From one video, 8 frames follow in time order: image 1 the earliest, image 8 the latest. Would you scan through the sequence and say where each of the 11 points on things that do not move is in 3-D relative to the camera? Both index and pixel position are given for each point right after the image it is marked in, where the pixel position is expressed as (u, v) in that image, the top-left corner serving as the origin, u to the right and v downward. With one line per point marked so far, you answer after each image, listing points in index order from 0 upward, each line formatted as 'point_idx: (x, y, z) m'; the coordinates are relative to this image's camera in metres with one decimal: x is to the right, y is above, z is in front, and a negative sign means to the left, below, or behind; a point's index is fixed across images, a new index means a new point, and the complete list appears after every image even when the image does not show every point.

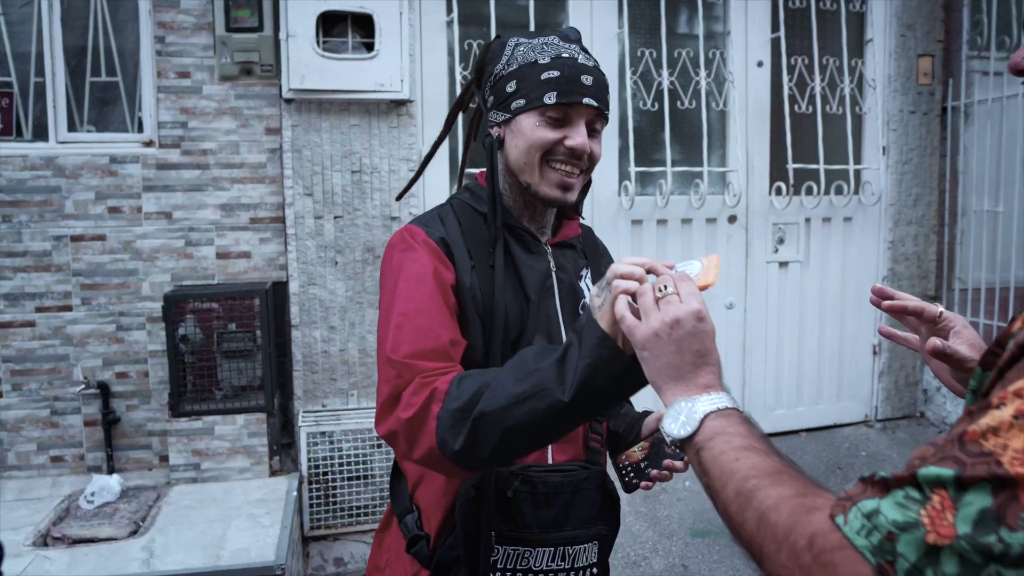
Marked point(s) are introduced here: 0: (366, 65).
0: (-0.5, +0.8, +3.0) m
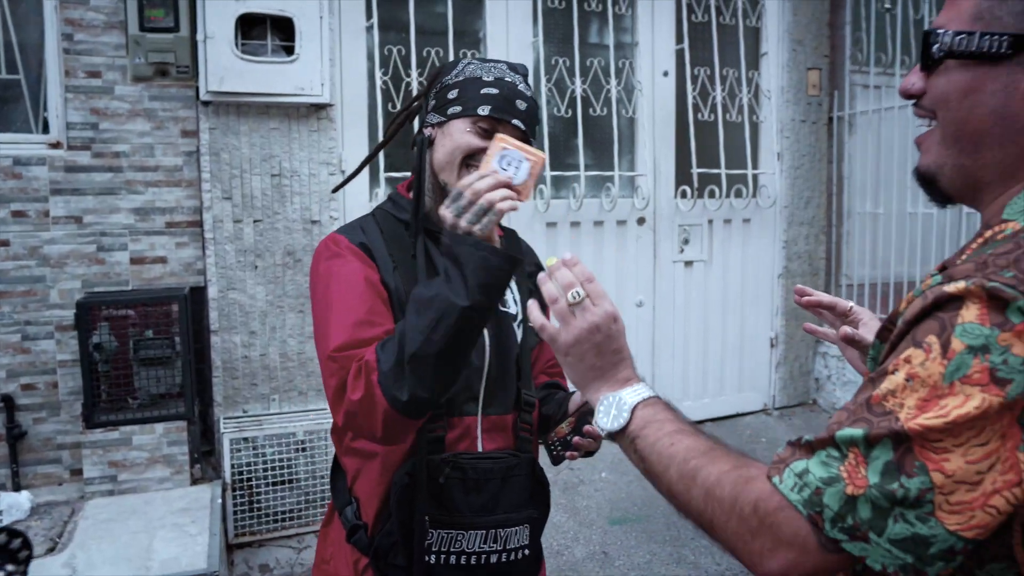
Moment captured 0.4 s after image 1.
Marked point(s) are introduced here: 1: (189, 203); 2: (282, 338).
0: (-0.8, +0.8, +3.0) m
1: (-1.2, +0.3, +3.0) m
2: (-0.9, -0.2, +3.1) m
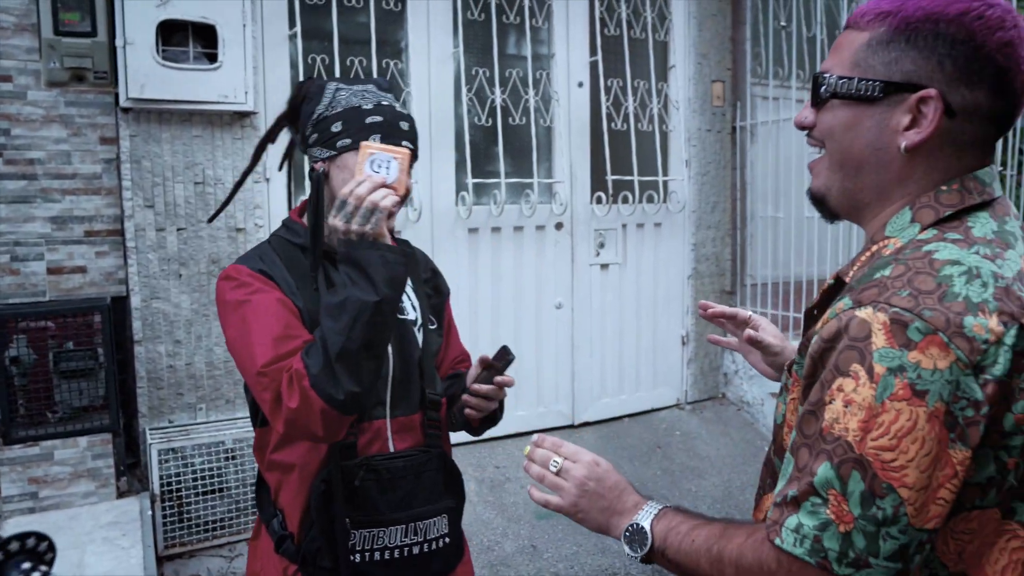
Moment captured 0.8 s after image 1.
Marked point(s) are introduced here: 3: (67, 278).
0: (-1.1, +0.8, +2.9) m
1: (-1.5, +0.3, +2.9) m
2: (-1.2, -0.2, +3.1) m
3: (-1.6, 0.0, +2.9) m
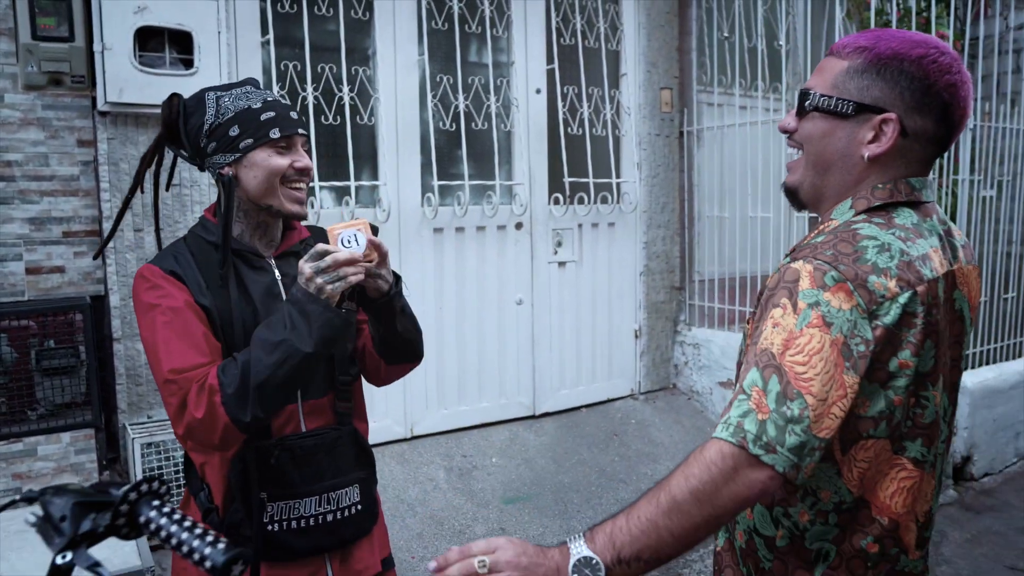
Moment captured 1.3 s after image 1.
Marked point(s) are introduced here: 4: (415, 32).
0: (-1.2, +0.8, +3.0) m
1: (-1.6, +0.3, +3.0) m
2: (-1.3, -0.2, +3.2) m
3: (-1.7, 0.0, +2.9) m
4: (-0.4, +1.2, +3.7) m
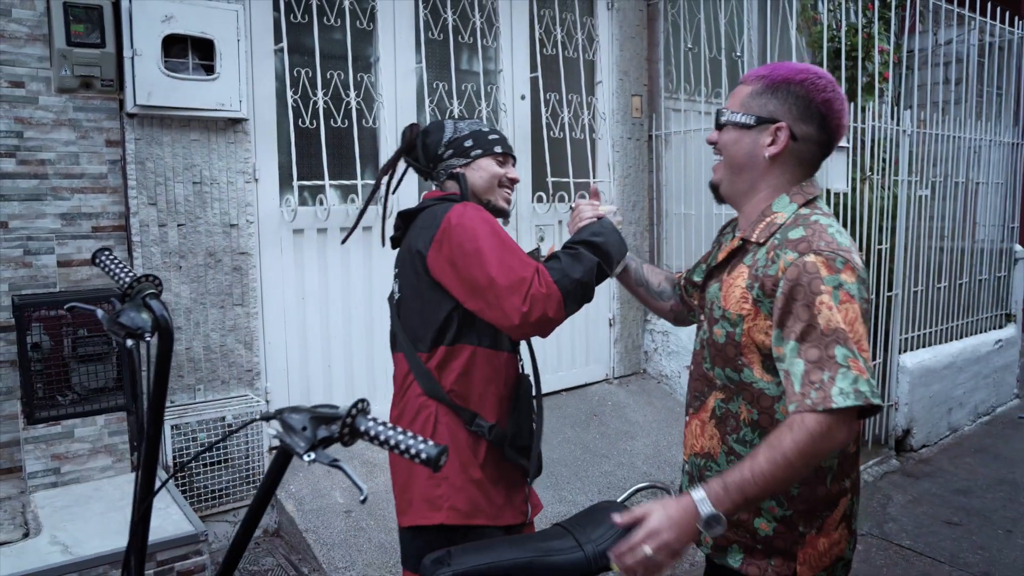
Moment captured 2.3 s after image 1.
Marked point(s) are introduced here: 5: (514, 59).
0: (-1.2, +0.8, +3.2) m
1: (-1.6, +0.3, +3.2) m
2: (-1.3, -0.2, +3.4) m
3: (-1.7, +0.1, +3.1) m
4: (-0.5, +1.2, +3.9) m
5: (0.0, +1.2, +4.3) m
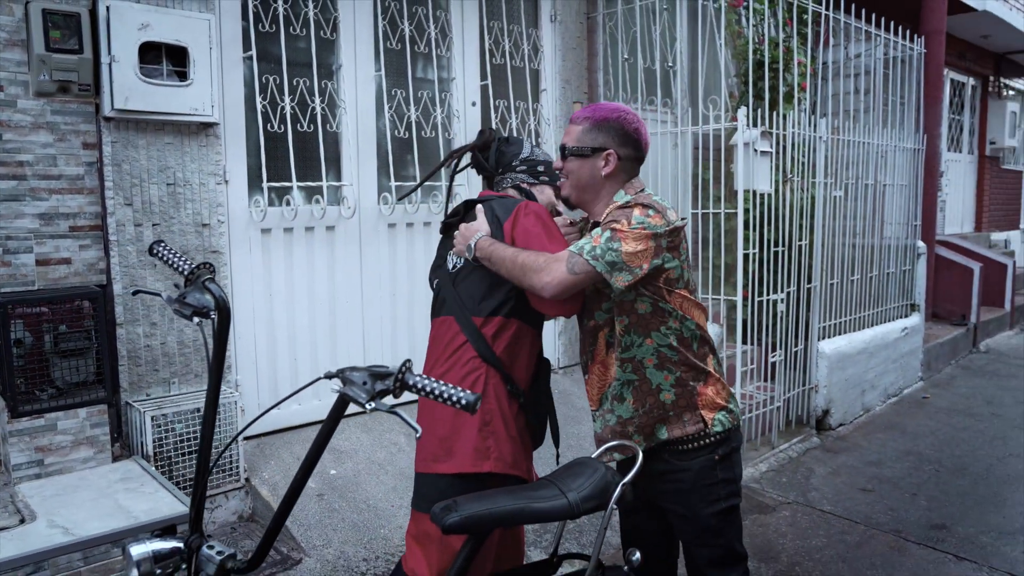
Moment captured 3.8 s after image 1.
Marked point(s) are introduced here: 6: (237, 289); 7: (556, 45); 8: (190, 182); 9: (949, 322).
0: (-1.4, +0.8, +3.4) m
1: (-1.7, +0.3, +3.3) m
2: (-1.5, -0.2, +3.5) m
3: (-1.8, +0.1, +3.2) m
4: (-0.7, +1.2, +4.1) m
5: (-0.3, +1.3, +4.6) m
6: (-1.3, 0.0, +3.7) m
7: (+0.3, +1.5, +5.1) m
8: (-1.4, +0.5, +3.5) m
9: (+4.4, -0.3, +8.0) m
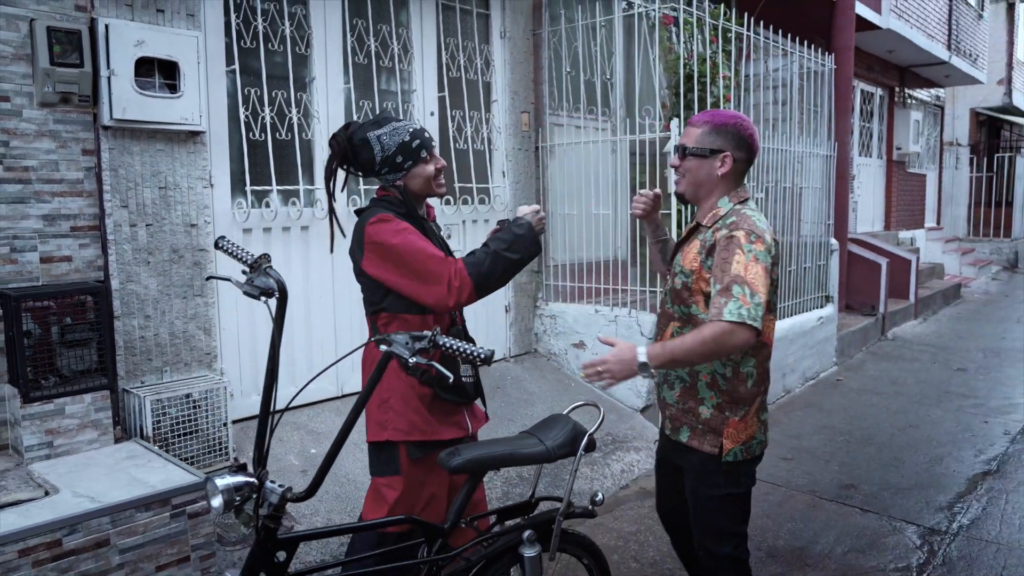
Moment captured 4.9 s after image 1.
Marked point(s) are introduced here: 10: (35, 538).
0: (-1.6, +0.9, +3.7) m
1: (-1.9, +0.3, +3.5) m
2: (-1.6, -0.2, +3.8) m
3: (-2.0, +0.1, +3.5) m
4: (-1.0, +1.3, +4.5) m
5: (-0.5, +1.3, +5.0) m
6: (-1.5, 0.0, +4.0) m
7: (0.0, +1.6, +5.5) m
8: (-1.6, +0.5, +3.8) m
9: (+3.8, -0.3, +8.8) m
10: (-1.6, -0.8, +2.6) m
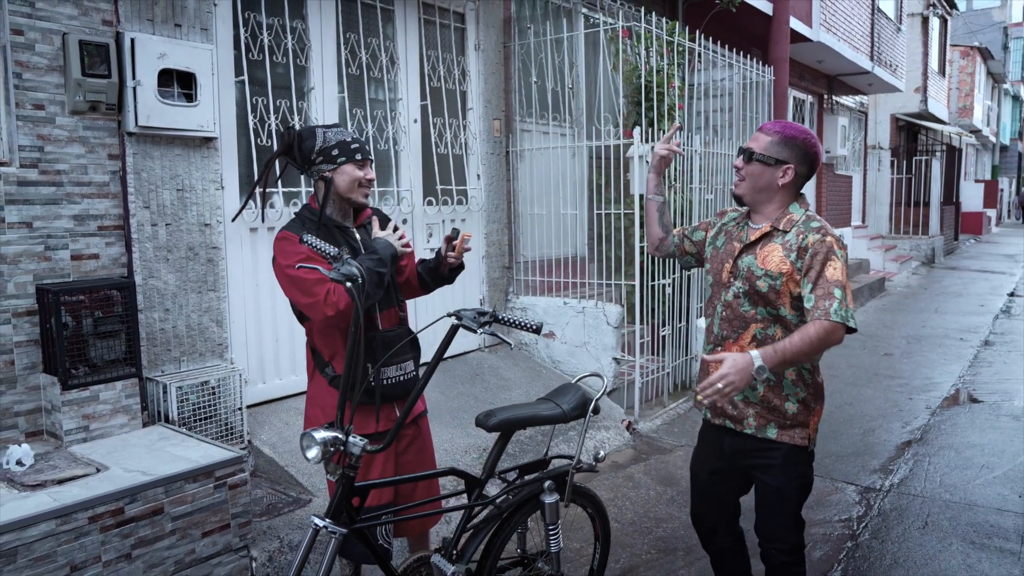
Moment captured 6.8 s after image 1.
0: (-1.6, +0.9, +4.0) m
1: (-1.9, +0.4, +3.8) m
2: (-1.7, -0.1, +4.1) m
3: (-2.0, +0.1, +3.7) m
4: (-1.1, +1.3, +4.8) m
5: (-0.7, +1.3, +5.3) m
6: (-1.5, 0.0, +4.3) m
7: (-0.2, +1.6, +5.9) m
8: (-1.6, +0.5, +4.1) m
9: (+3.4, -0.2, +9.5) m
10: (-1.5, -0.8, +2.9) m
